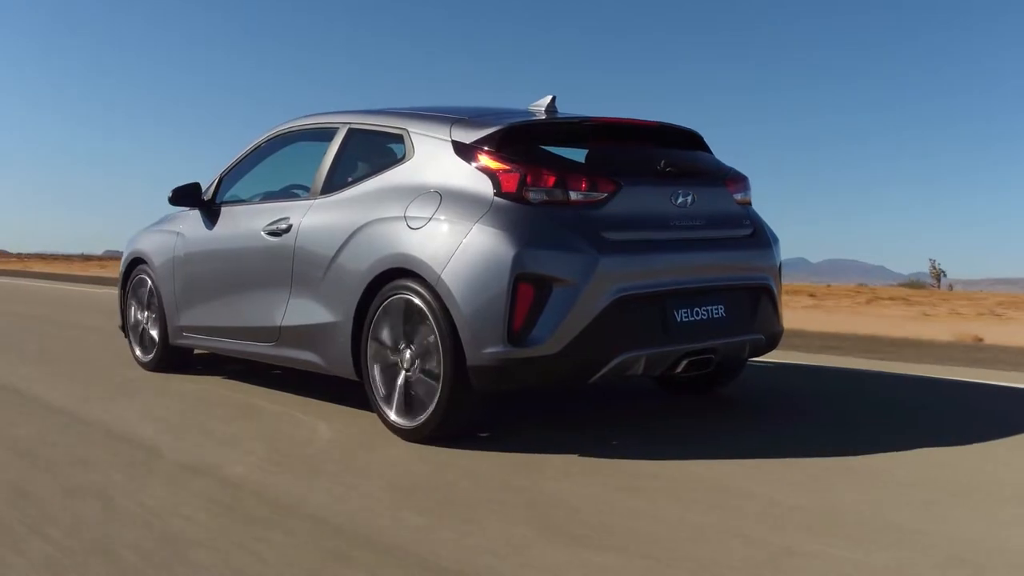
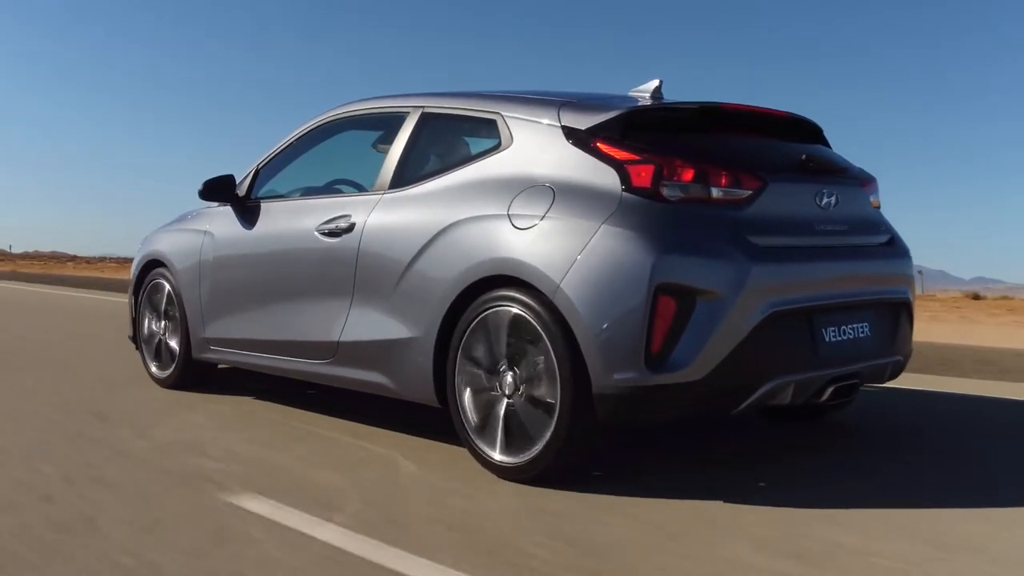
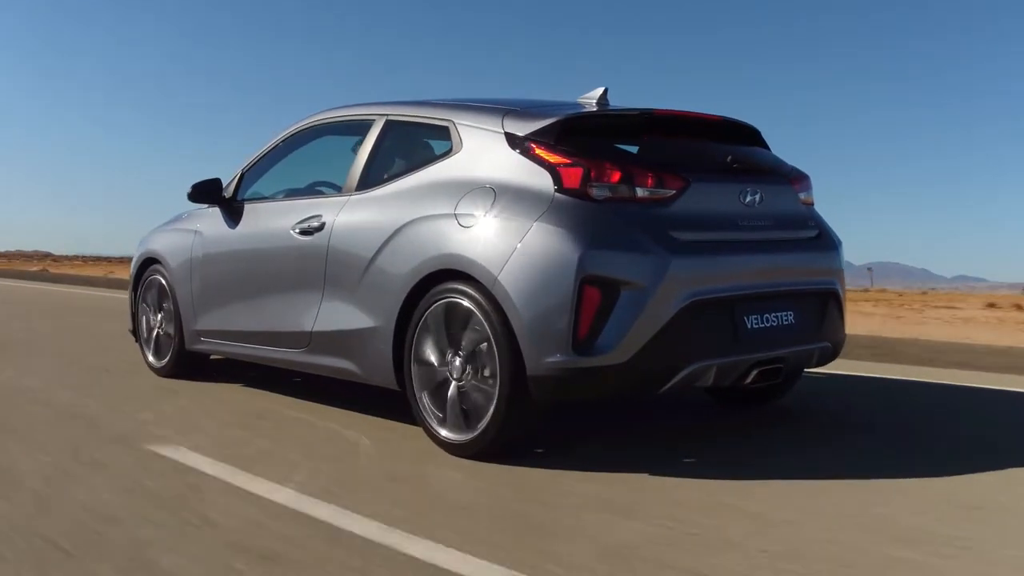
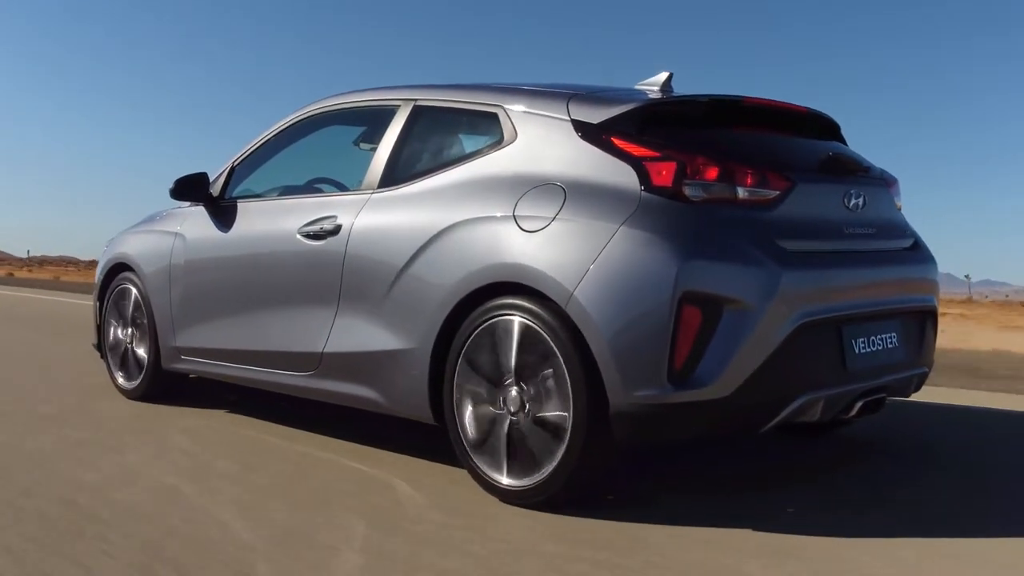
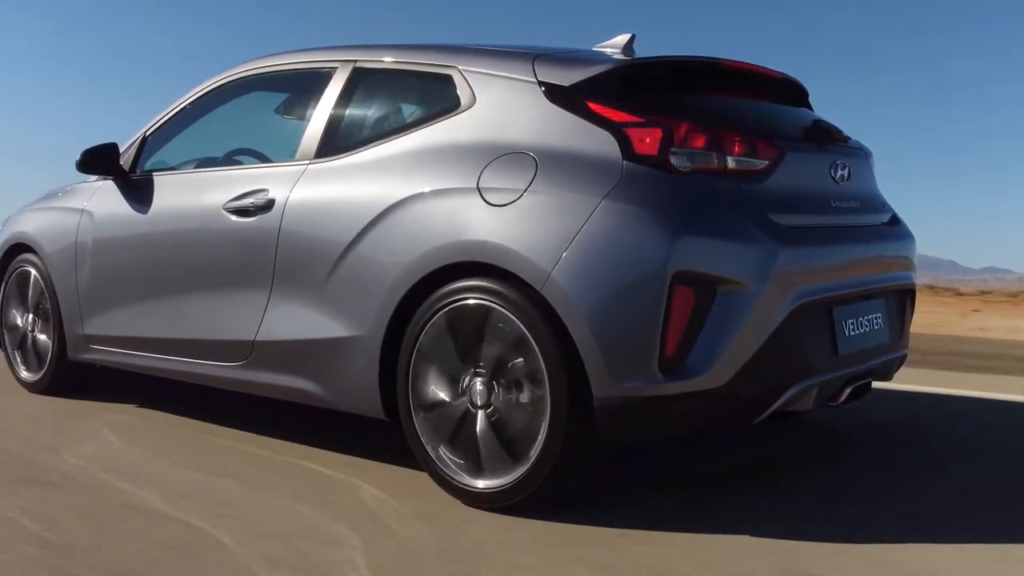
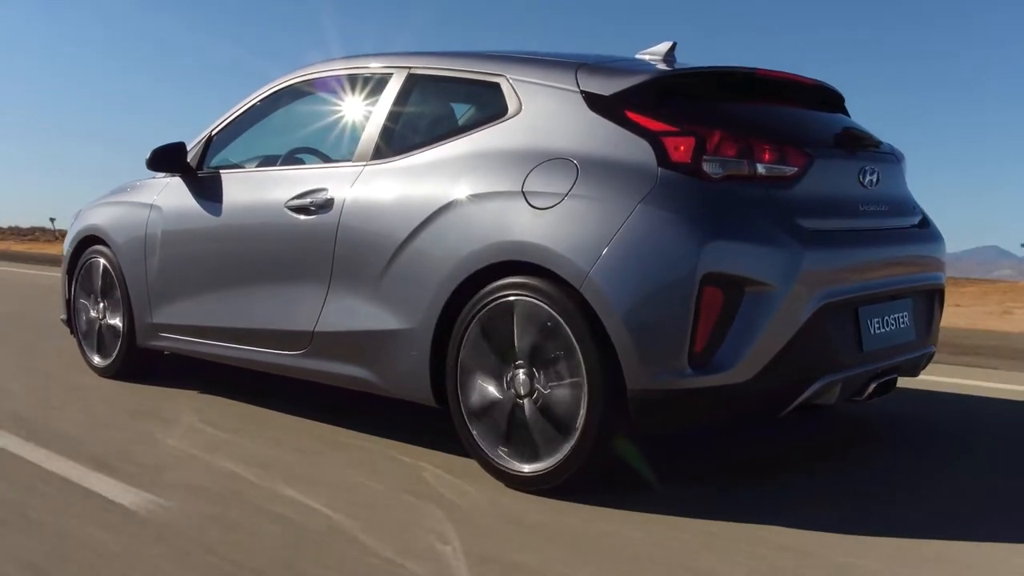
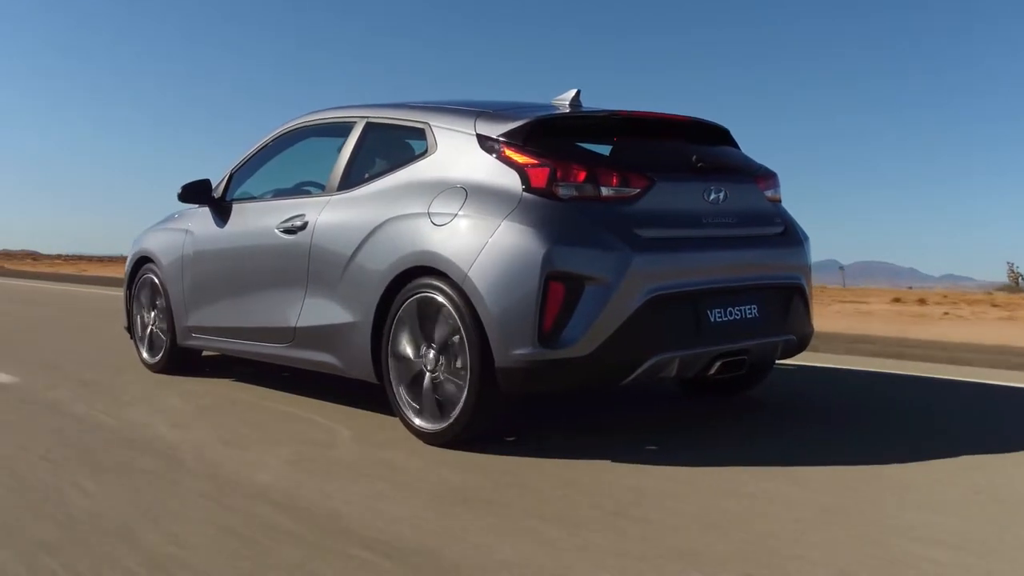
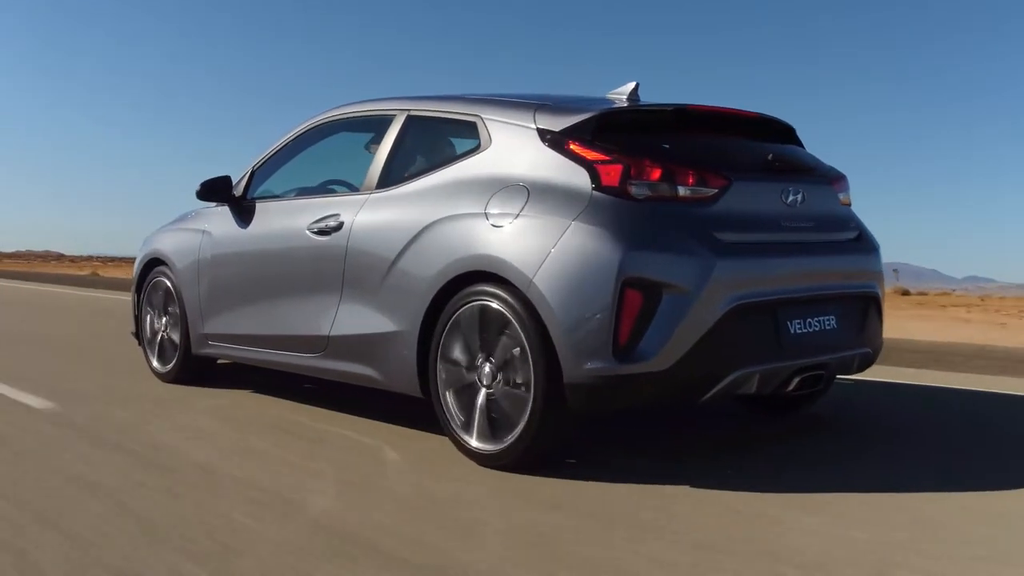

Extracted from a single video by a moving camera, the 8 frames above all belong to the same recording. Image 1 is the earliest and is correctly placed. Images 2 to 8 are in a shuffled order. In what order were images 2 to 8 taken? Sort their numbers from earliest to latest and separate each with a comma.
7, 3, 8, 2, 4, 5, 6
